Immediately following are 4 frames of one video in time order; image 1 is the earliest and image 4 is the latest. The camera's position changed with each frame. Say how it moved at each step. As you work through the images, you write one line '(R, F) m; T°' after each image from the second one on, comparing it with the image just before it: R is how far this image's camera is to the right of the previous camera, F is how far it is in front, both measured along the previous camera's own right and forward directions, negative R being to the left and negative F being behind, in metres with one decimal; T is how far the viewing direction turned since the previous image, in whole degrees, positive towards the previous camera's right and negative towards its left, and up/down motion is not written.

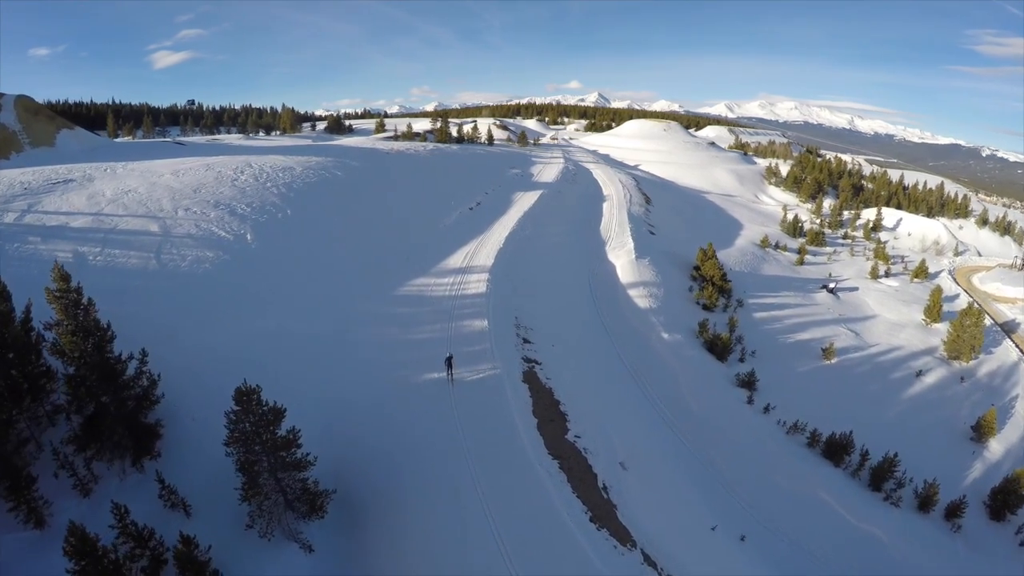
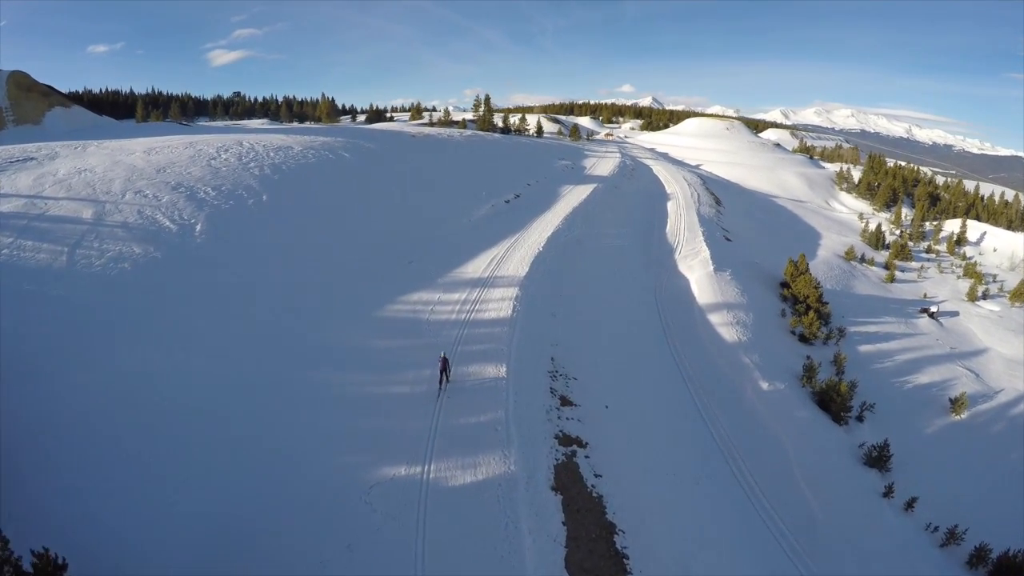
(+0.1, +5.8) m; -5°
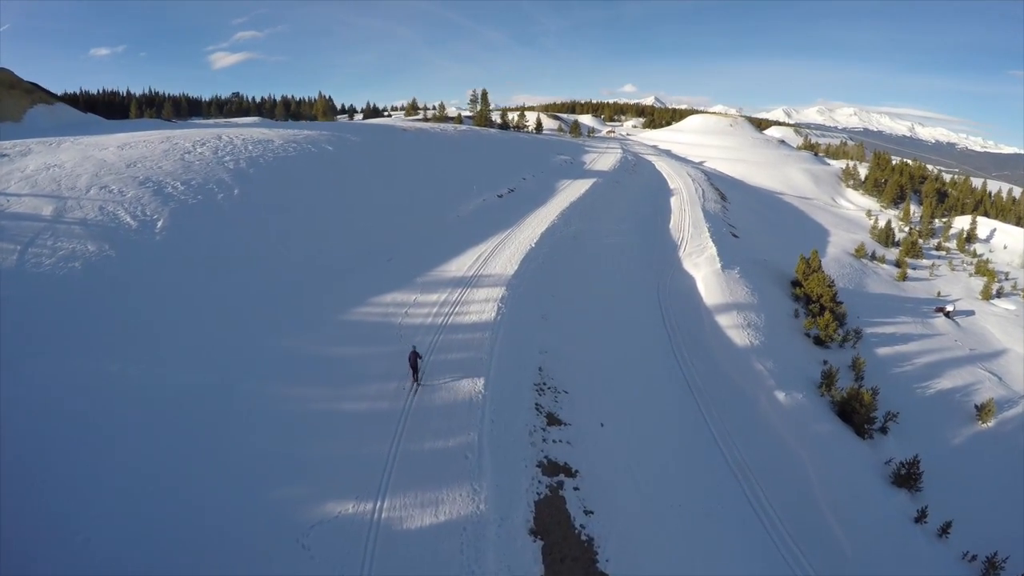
(+0.4, +1.3) m; -1°
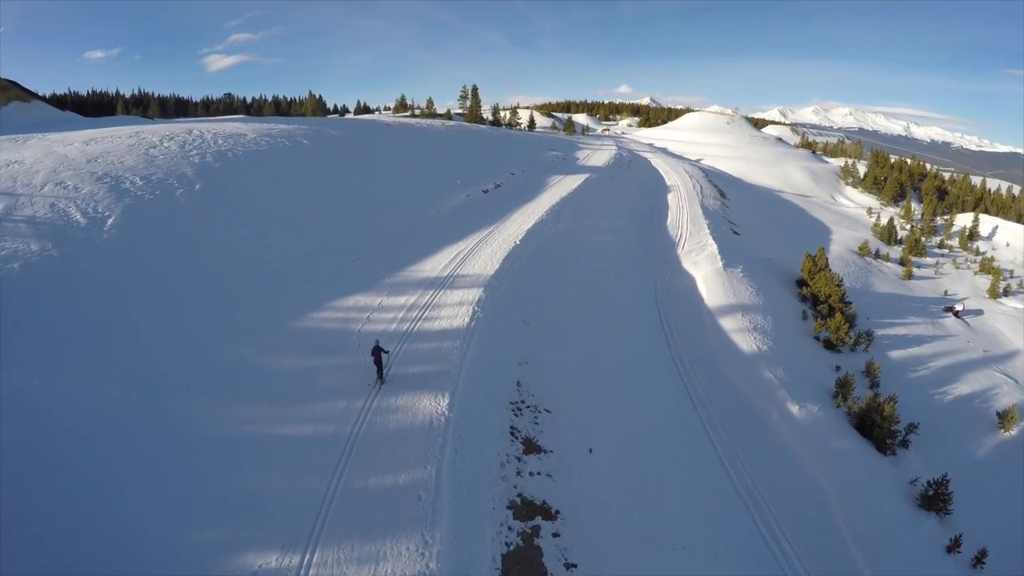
(+0.4, +1.2) m; 0°
